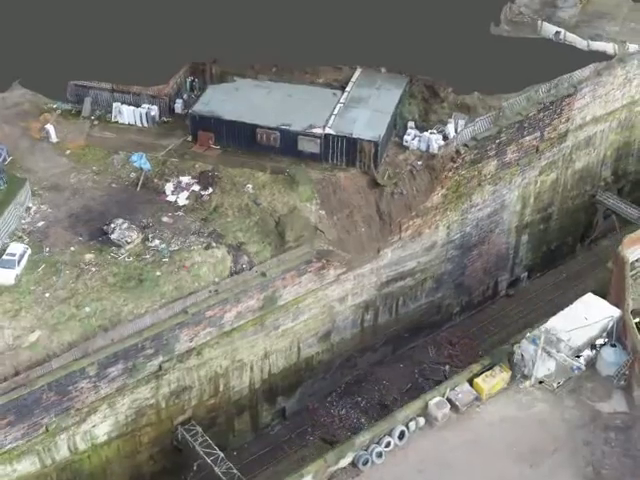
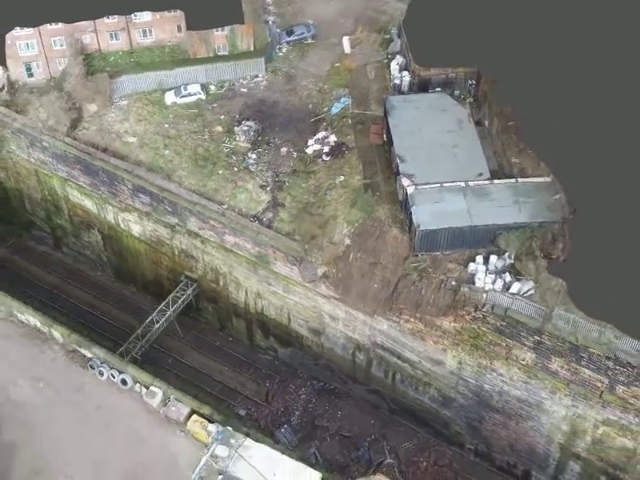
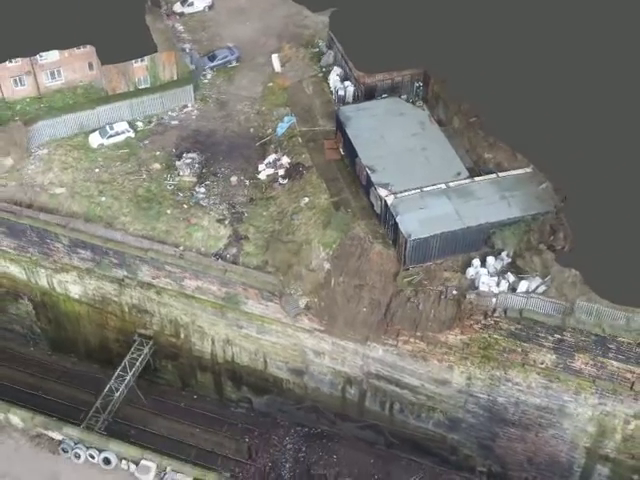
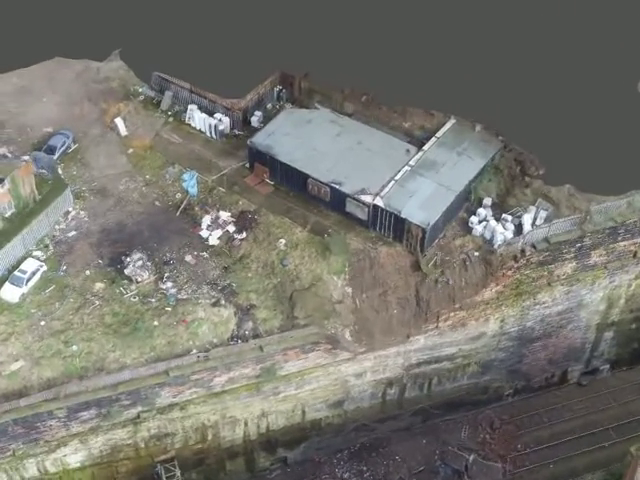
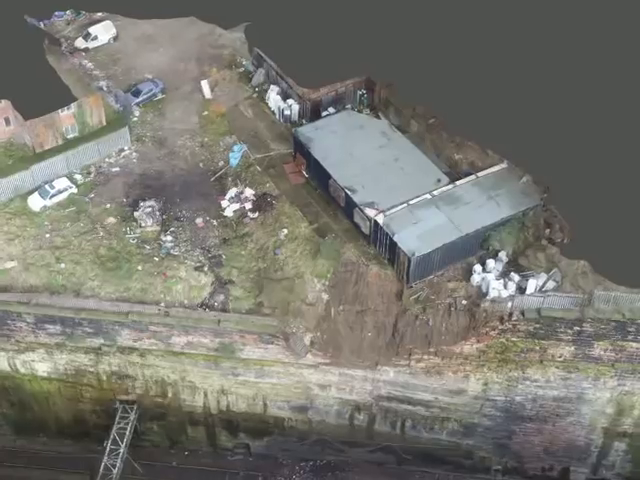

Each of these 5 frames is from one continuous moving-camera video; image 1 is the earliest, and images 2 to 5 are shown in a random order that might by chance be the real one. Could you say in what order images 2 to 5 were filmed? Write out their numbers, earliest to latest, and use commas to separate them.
4, 5, 3, 2
